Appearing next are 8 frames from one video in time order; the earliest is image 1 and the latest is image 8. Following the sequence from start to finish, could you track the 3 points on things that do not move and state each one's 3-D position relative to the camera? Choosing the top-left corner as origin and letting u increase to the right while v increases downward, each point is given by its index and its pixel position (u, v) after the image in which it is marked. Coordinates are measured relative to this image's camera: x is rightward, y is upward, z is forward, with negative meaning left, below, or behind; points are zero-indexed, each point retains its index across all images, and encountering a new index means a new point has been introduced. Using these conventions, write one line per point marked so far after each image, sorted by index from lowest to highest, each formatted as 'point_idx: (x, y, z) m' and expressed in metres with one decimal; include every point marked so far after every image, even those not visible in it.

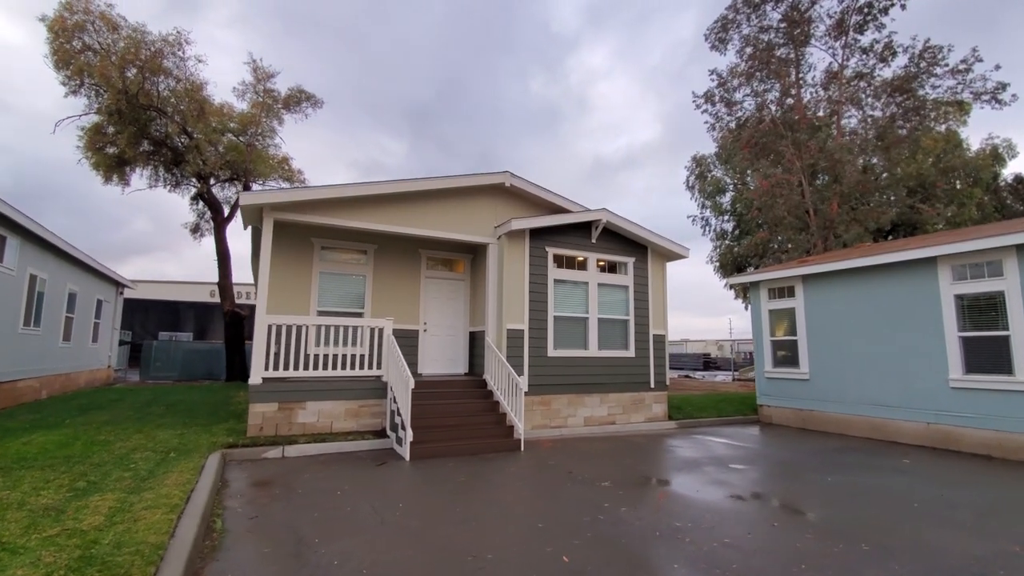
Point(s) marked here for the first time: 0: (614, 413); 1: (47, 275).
0: (+2.1, -2.6, +10.2) m
1: (-10.6, +0.3, +11.3) m
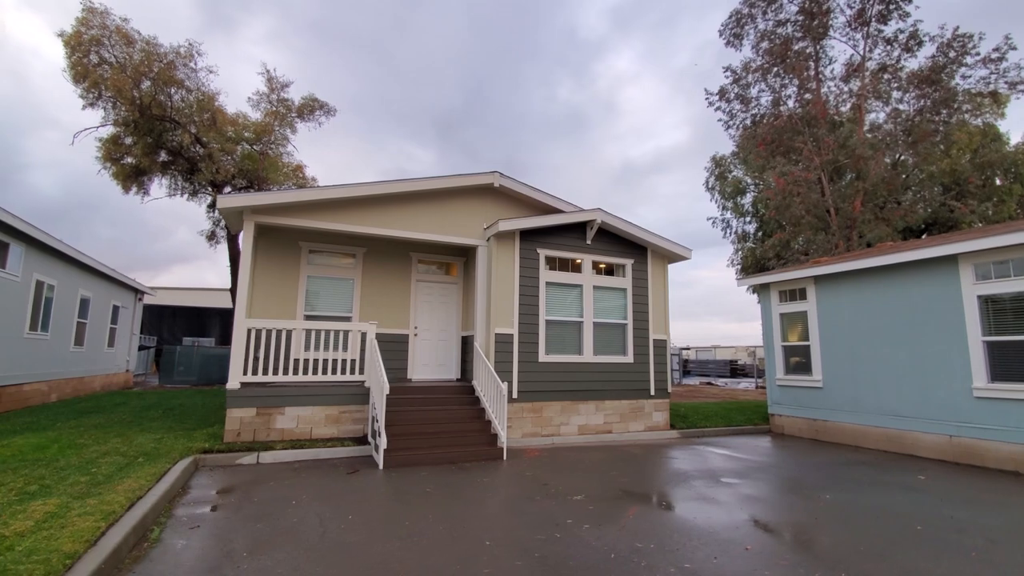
0: (+1.9, -2.6, +9.8) m
1: (-10.7, +0.2, +11.6) m
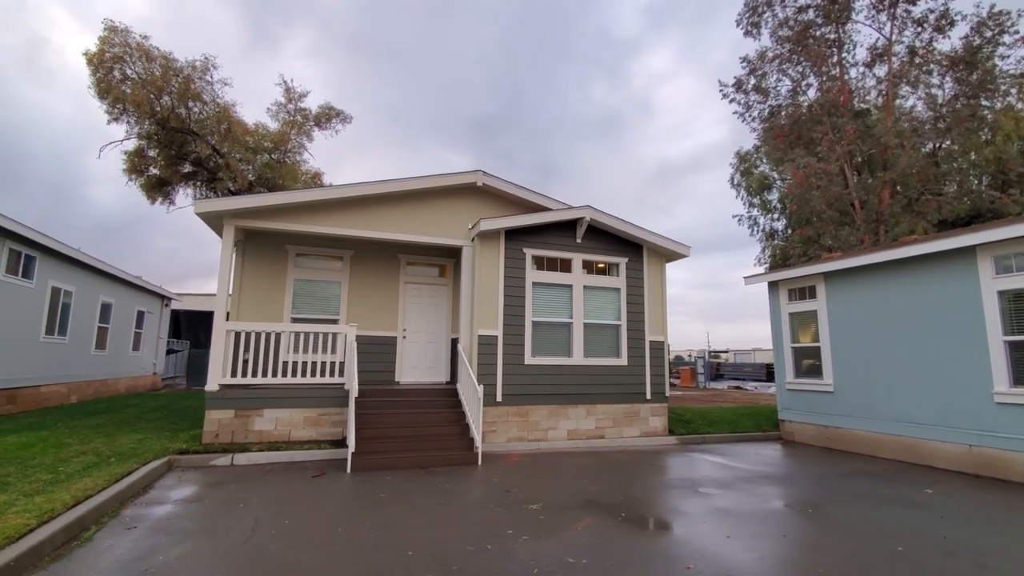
0: (+1.7, -2.6, +9.4) m
1: (-10.8, 0.0, +12.1) m
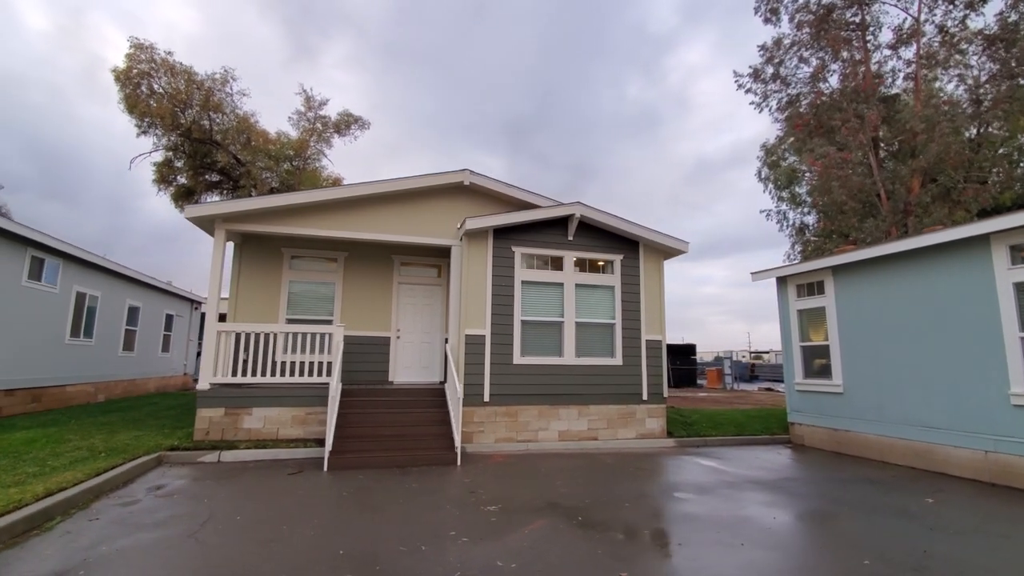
0: (+1.6, -2.6, +9.2) m
1: (-10.8, -0.1, +12.8) m
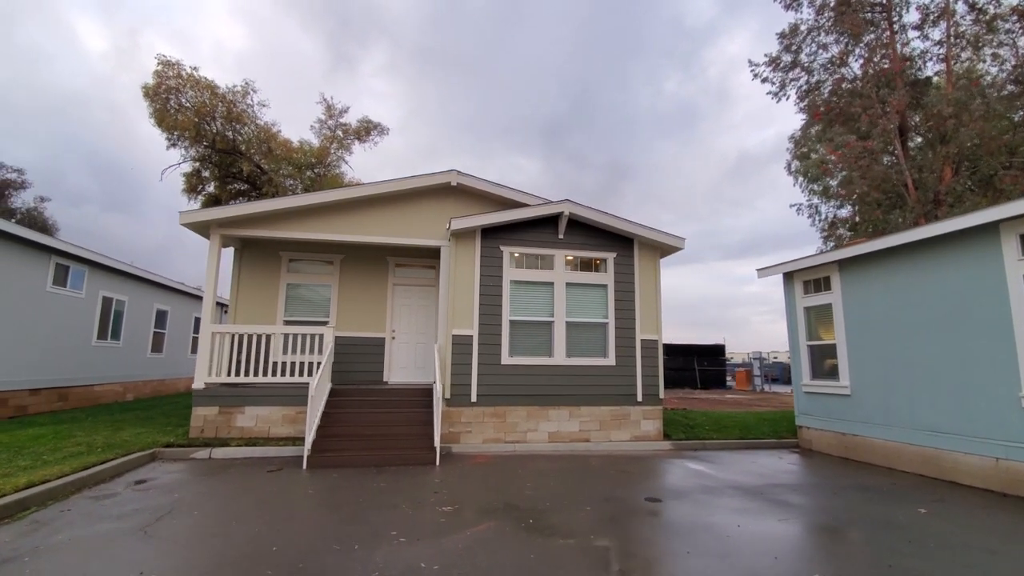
0: (+1.4, -2.6, +9.0) m
1: (-10.7, -0.2, +13.6) m
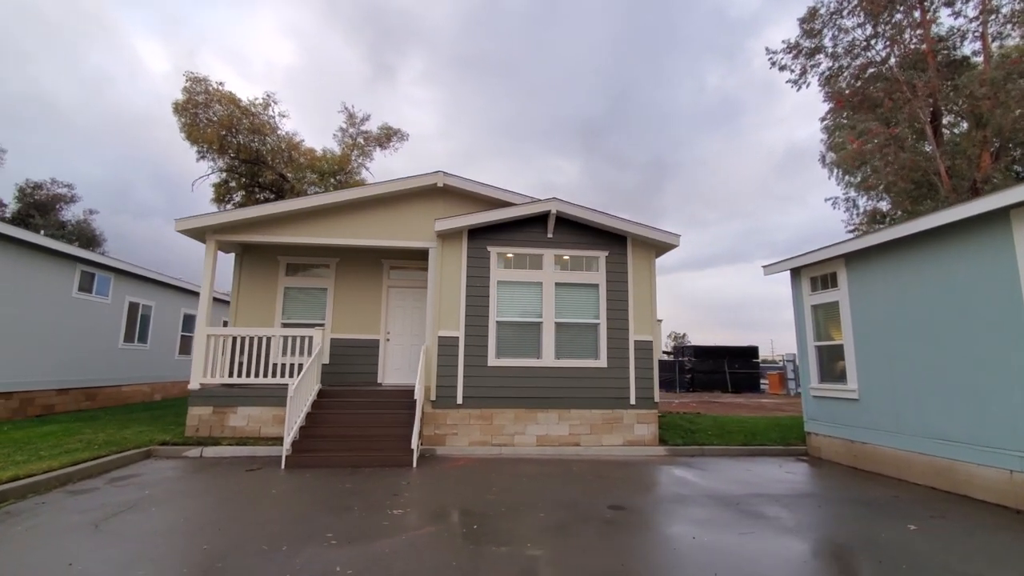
0: (+1.2, -2.6, +8.7) m
1: (-10.5, -0.4, +14.3) m
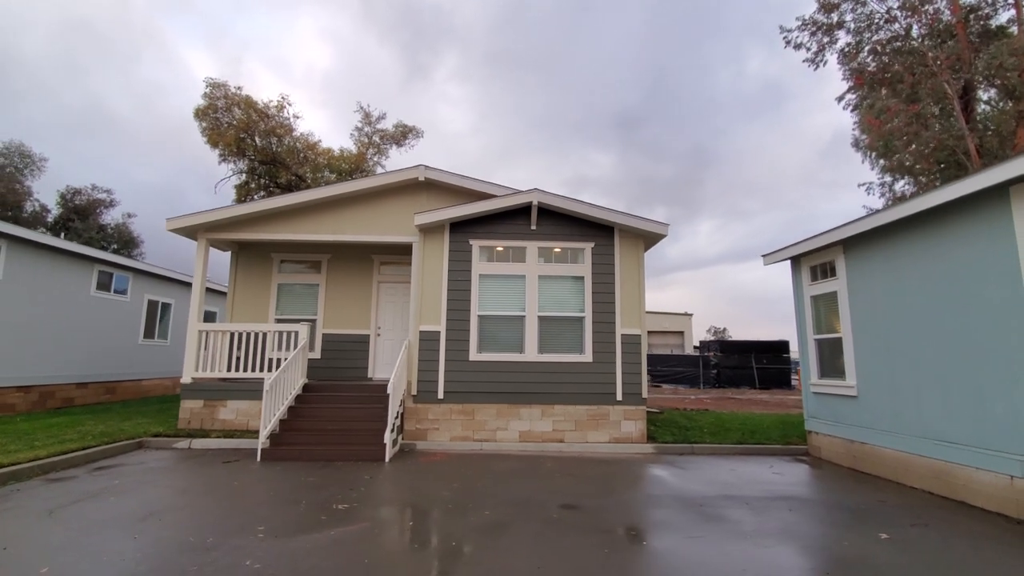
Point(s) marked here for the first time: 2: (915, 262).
0: (+0.9, -2.4, +8.5) m
1: (-10.3, -0.3, +14.9) m
2: (+5.2, +0.3, +6.5) m
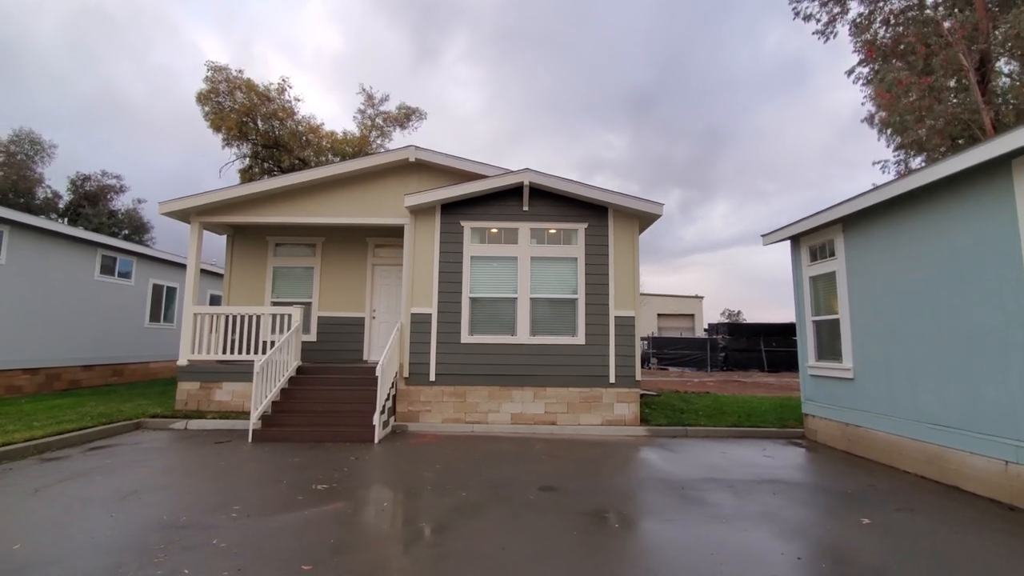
0: (+0.7, -2.1, +8.5) m
1: (-10.3, +0.1, +15.1) m
2: (+5.0, +0.6, +6.2) m
